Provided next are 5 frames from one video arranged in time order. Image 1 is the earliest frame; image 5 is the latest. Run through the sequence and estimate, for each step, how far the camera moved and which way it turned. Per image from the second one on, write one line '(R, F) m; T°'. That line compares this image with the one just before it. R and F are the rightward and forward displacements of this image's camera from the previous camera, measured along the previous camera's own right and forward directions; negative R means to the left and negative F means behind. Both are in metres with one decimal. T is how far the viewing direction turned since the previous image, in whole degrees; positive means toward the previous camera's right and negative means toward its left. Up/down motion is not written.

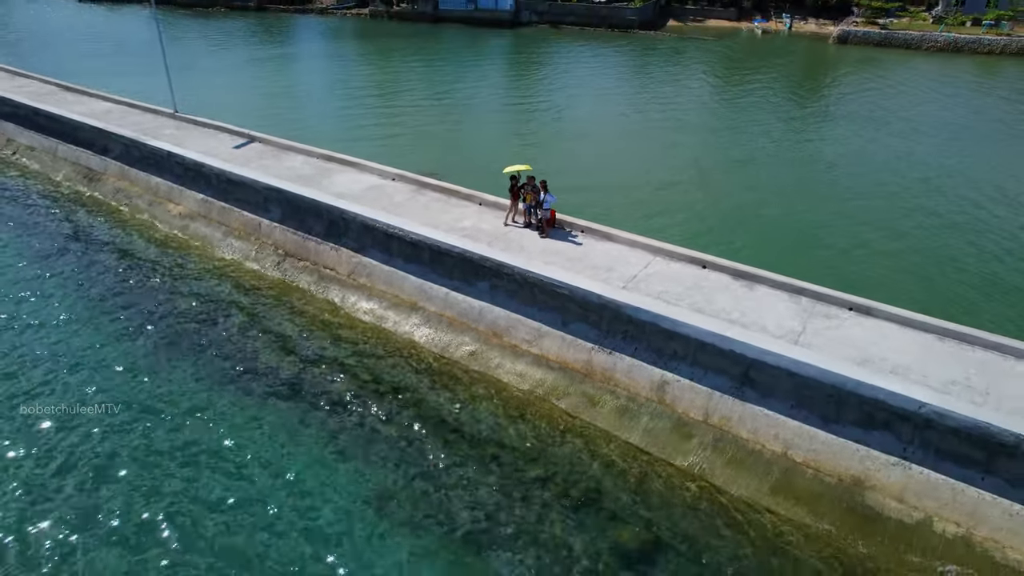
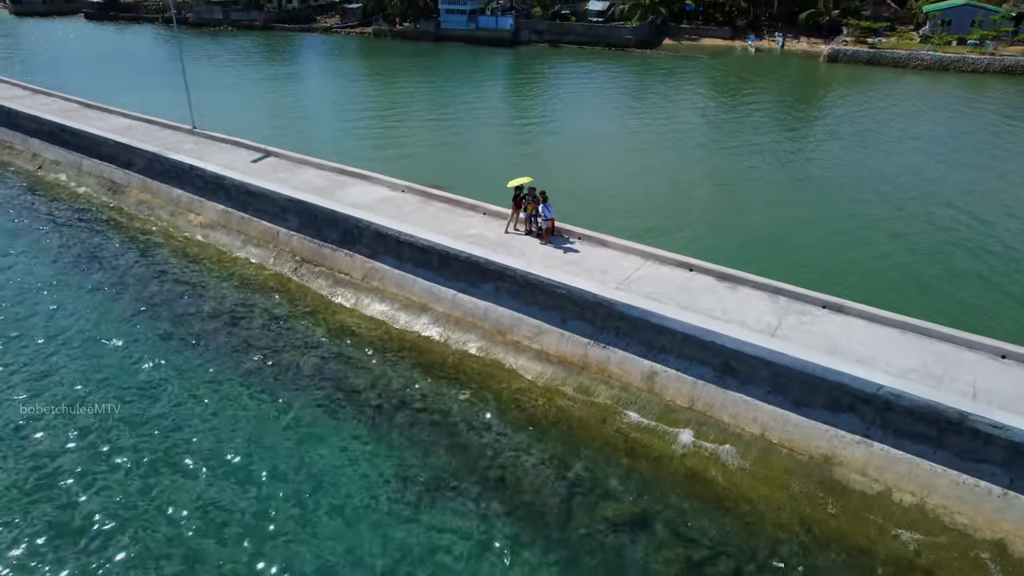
(-0.1, -1.0) m; 0°
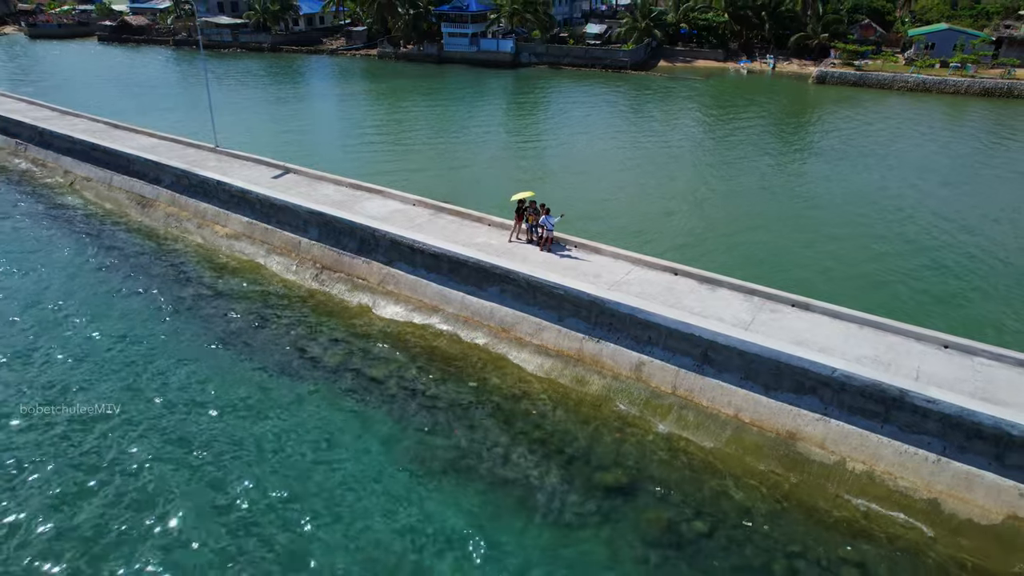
(-0.1, -1.4) m; 0°
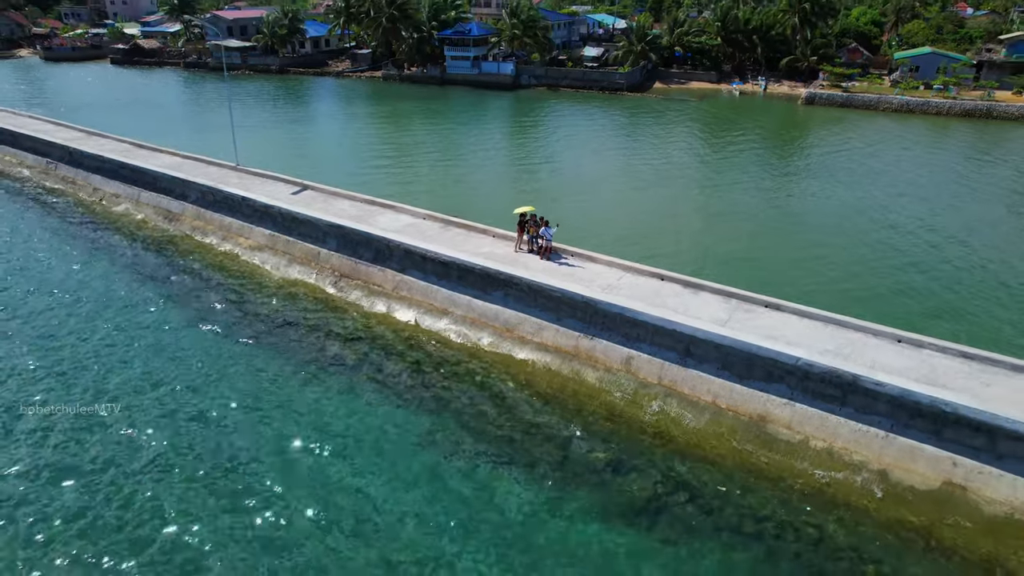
(-0.1, -1.4) m; 0°
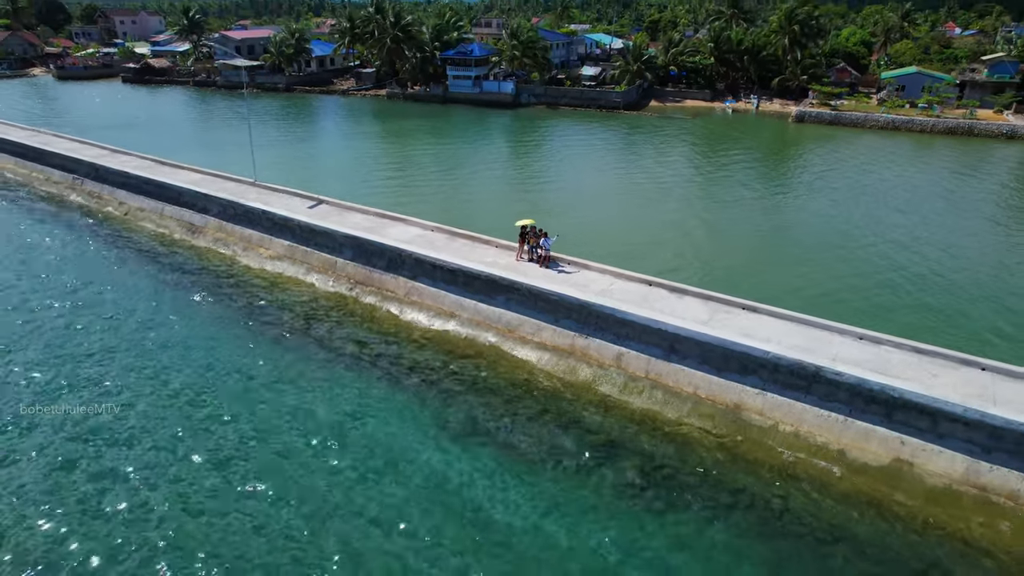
(-0.1, -1.5) m; 0°
